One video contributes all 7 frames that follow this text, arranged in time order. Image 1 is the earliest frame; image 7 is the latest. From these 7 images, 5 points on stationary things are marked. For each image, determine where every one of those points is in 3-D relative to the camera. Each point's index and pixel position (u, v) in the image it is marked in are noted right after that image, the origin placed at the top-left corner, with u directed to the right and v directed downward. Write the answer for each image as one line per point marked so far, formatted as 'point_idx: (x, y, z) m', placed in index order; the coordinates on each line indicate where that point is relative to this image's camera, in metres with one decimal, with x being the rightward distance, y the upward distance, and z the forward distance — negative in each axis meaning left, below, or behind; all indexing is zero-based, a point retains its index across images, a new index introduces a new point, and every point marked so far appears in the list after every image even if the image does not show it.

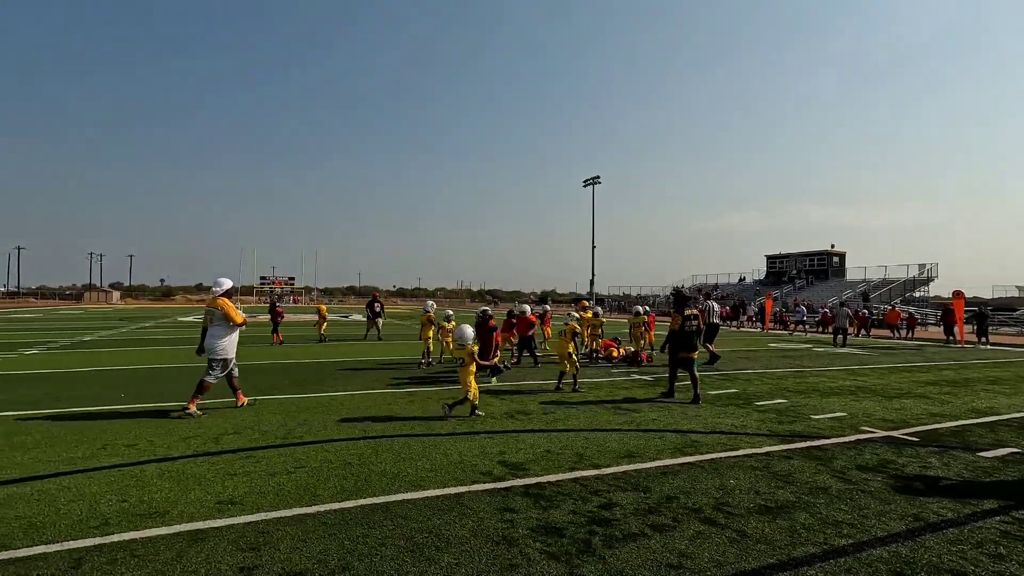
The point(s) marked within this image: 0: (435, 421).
0: (-0.8, -1.5, +6.1) m
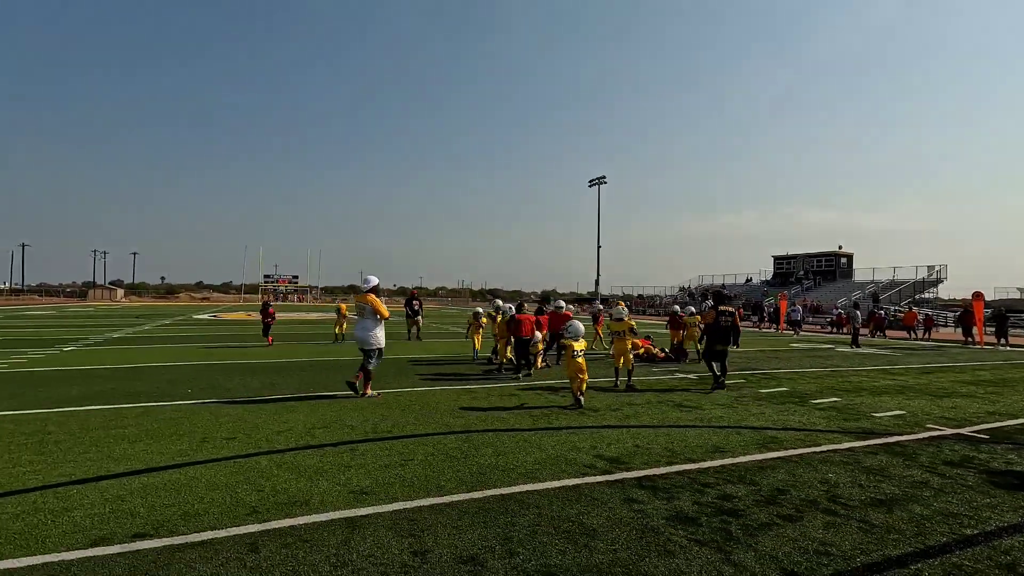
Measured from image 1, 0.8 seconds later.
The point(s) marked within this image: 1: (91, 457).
0: (+0.1, -1.5, +6.2) m
1: (-3.5, -1.4, +4.5) m
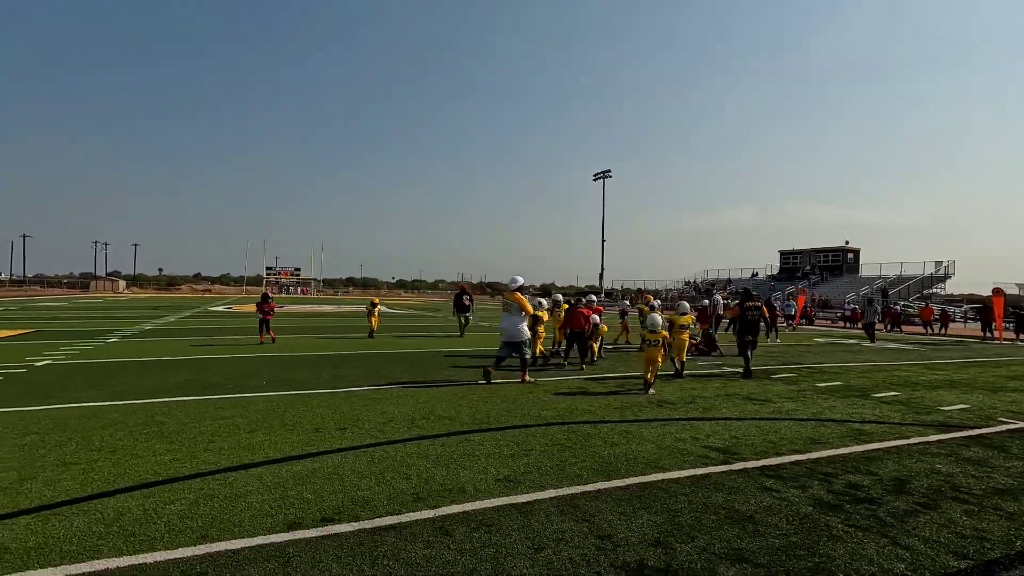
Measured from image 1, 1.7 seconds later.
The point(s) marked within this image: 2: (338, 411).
0: (+1.1, -1.4, +6.4) m
1: (-2.5, -1.4, +4.6) m
2: (-1.9, -1.4, +5.9) m
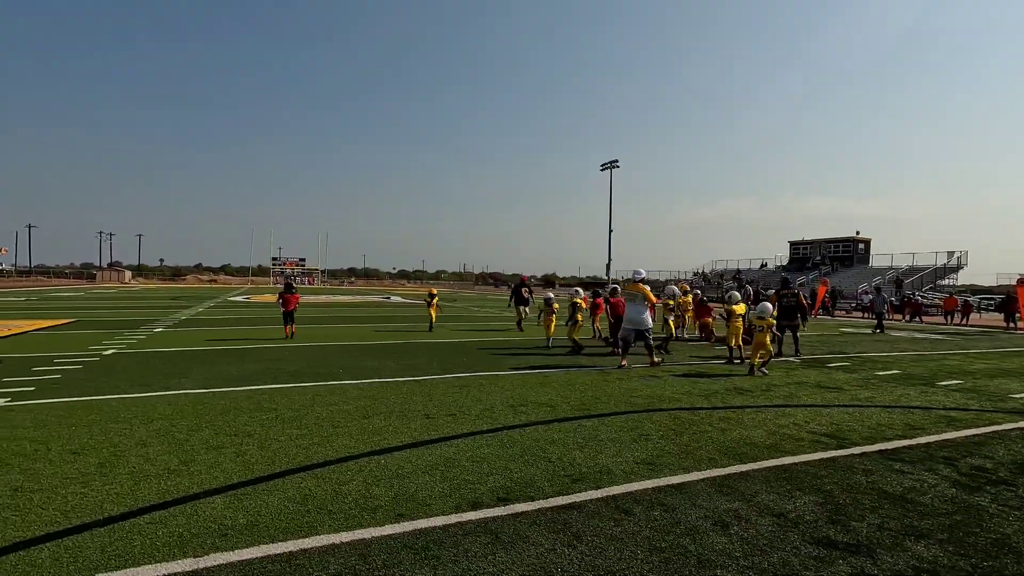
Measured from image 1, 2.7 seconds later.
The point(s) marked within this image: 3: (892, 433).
0: (+2.1, -1.3, +6.5) m
1: (-1.4, -1.3, +4.8) m
2: (-0.9, -1.3, +6.0) m
3: (+3.6, -1.4, +5.1) m
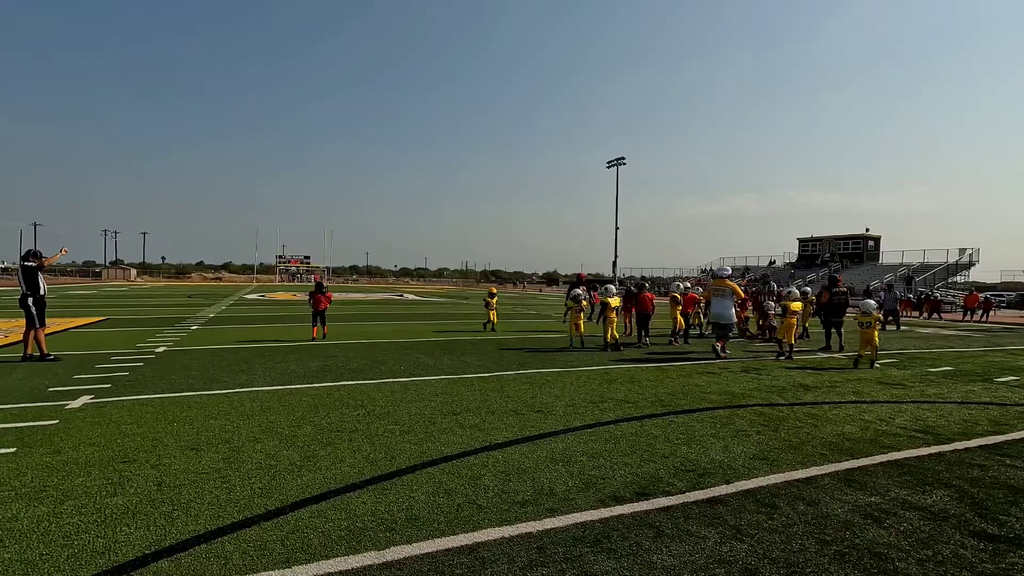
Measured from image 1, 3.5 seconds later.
0: (+3.0, -1.3, +6.5) m
1: (-0.6, -1.3, +4.8) m
2: (0.0, -1.2, +6.1) m
3: (+4.5, -1.3, +5.1) m
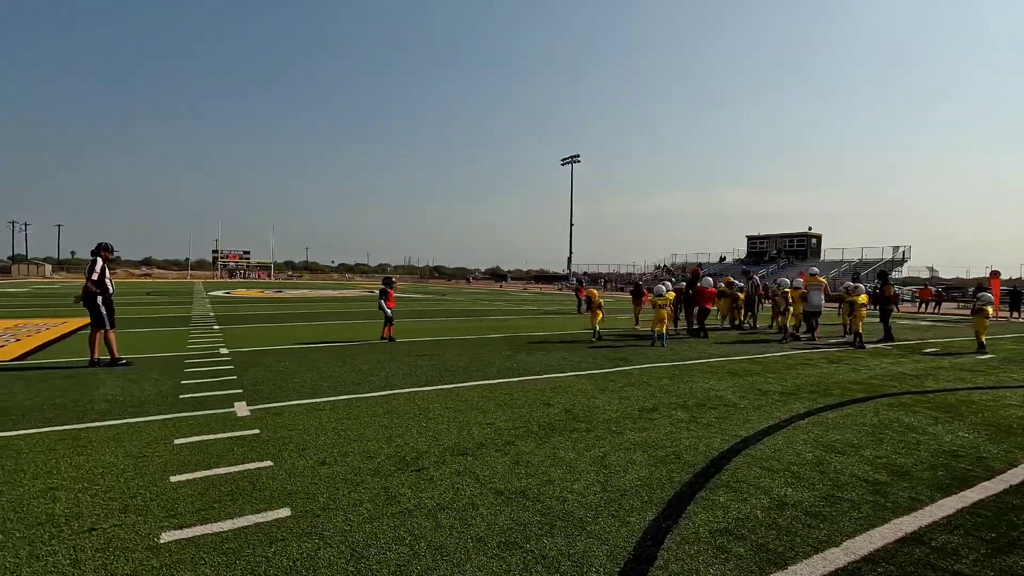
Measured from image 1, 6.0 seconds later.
0: (+4.8, -1.2, +6.9) m
1: (+1.4, -1.2, +4.8) m
2: (+1.9, -1.2, +6.1) m
3: (+6.4, -1.3, +5.7) m
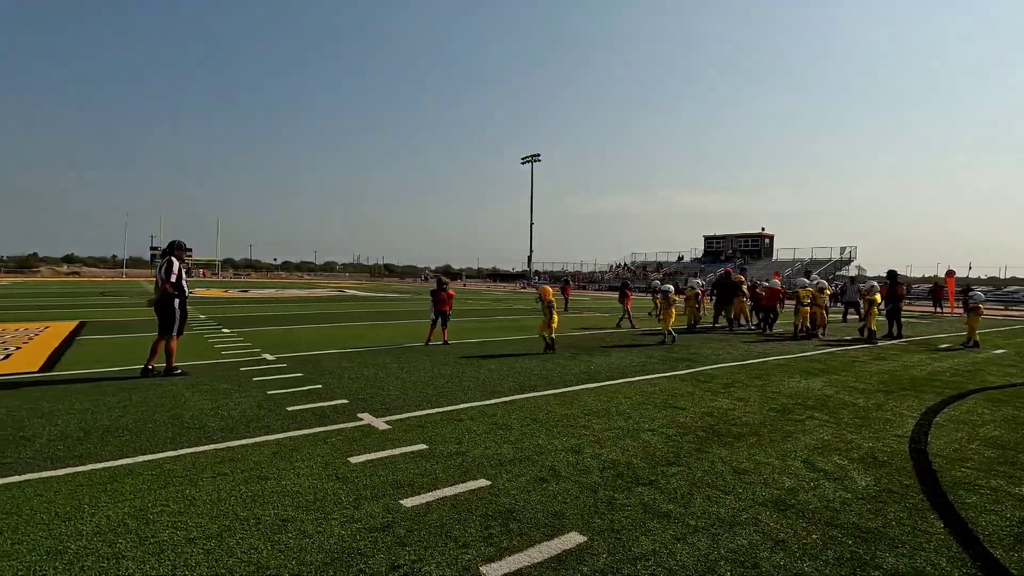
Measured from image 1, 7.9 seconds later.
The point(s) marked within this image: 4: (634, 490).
0: (+5.9, -1.2, +7.3) m
1: (+2.8, -1.2, +4.9) m
2: (+3.1, -1.2, +6.2) m
3: (+7.7, -1.3, +6.2) m
4: (+0.7, -1.3, +3.3) m
